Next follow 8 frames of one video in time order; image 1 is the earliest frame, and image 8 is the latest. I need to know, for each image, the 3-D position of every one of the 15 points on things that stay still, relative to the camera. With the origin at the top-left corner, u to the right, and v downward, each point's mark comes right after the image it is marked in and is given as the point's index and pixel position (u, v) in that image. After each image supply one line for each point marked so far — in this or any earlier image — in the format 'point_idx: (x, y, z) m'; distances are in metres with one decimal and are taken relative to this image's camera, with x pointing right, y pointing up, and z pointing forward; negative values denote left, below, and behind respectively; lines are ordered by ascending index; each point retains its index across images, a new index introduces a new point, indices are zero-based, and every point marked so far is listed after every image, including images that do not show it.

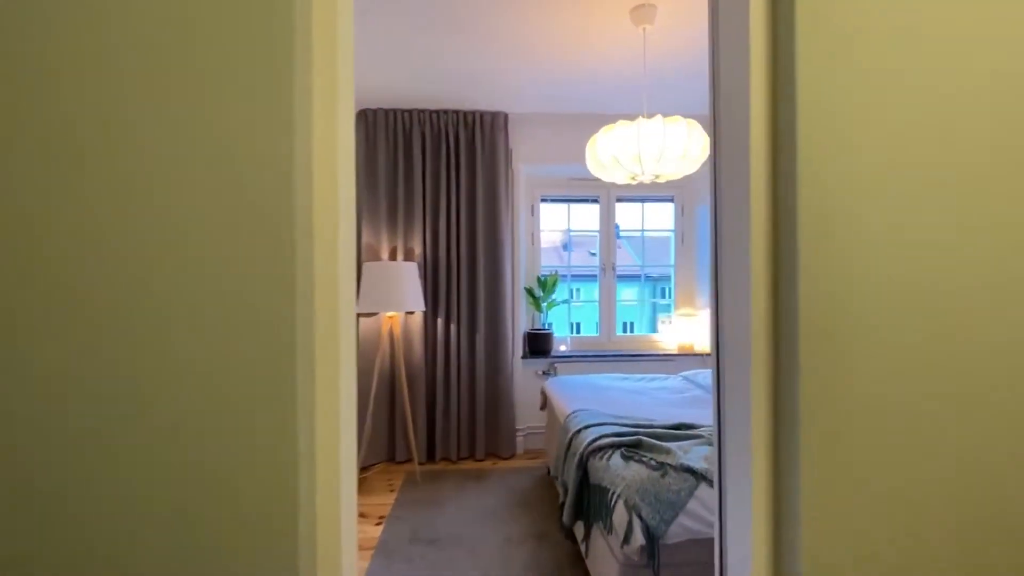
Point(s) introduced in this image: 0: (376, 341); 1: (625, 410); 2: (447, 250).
0: (-1.0, -0.4, +3.5) m
1: (+0.6, -0.6, +2.5) m
2: (-0.5, +0.3, +3.5) m
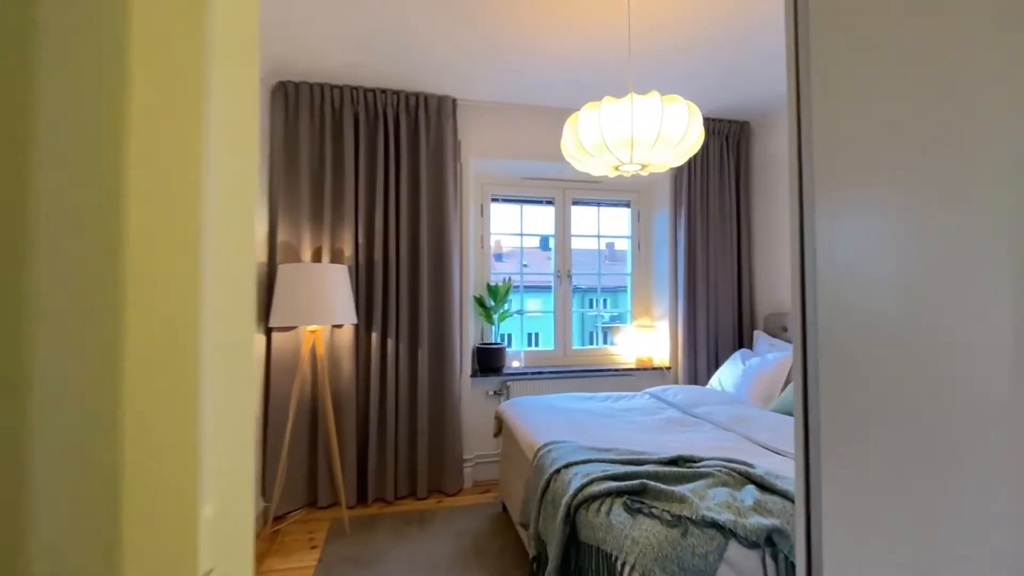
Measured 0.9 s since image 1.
0: (-1.3, -0.4, +2.9) m
1: (+0.4, -0.7, +2.1) m
2: (-0.8, +0.2, +3.0) m
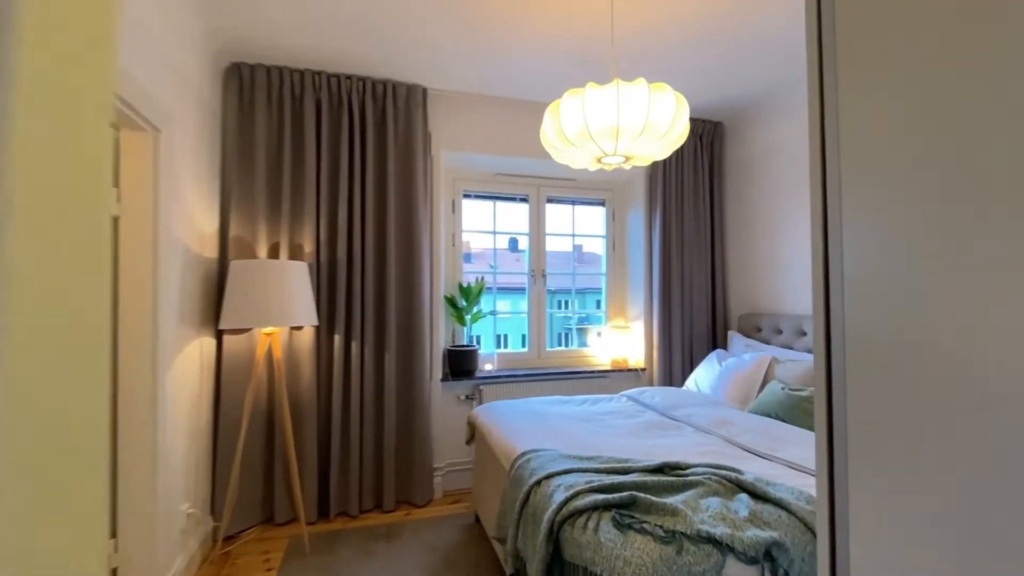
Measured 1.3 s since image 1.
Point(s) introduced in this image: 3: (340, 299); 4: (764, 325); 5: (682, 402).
0: (-1.5, -0.4, +2.6) m
1: (+0.3, -0.7, +2.0) m
2: (-1.0, +0.2, +2.8) m
3: (-1.0, -0.1, +2.7) m
4: (+1.7, -0.2, +3.1) m
5: (+0.9, -0.6, +2.6) m
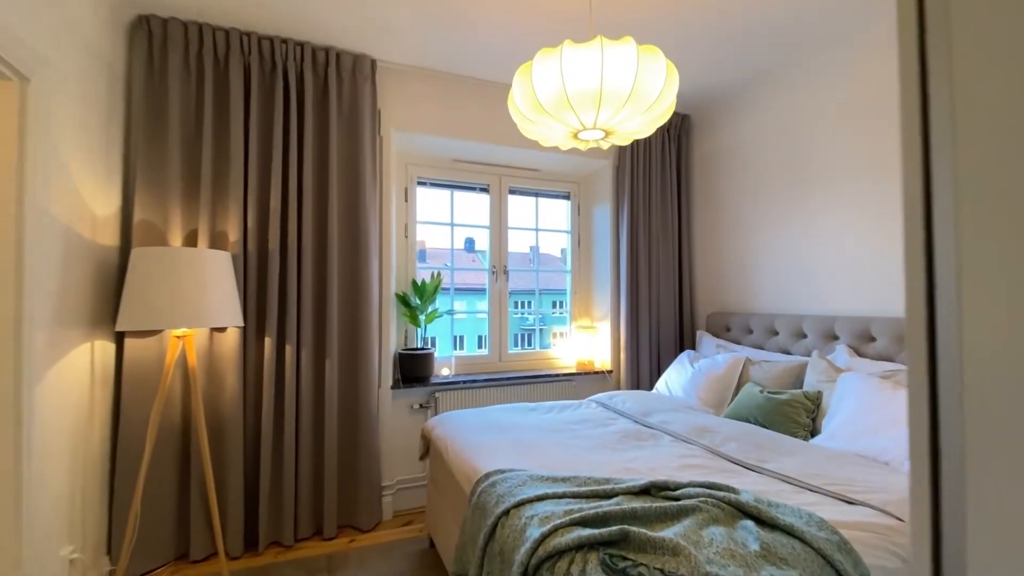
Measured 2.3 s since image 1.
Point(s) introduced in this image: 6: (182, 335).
0: (-1.7, -0.4, +2.2) m
1: (+0.2, -0.7, +1.8) m
2: (-1.2, +0.3, +2.4) m
3: (-1.2, 0.0, +2.3) m
4: (+1.4, -0.2, +3.0) m
5: (+0.7, -0.6, +2.4) m
6: (-1.4, -0.2, +2.1) m
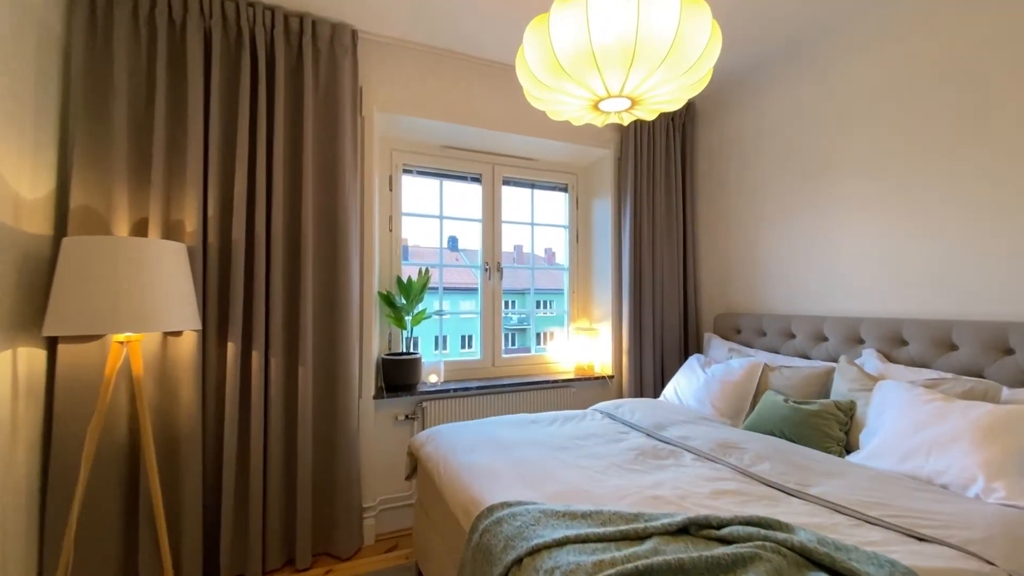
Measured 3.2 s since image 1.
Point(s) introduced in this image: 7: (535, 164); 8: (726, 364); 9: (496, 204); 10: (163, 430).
0: (-1.7, -0.4, +1.9) m
1: (+0.2, -0.6, +1.5) m
2: (-1.2, +0.3, +2.1) m
3: (-1.2, 0.0, +2.1) m
4: (+1.4, -0.2, +2.8) m
5: (+0.7, -0.6, +2.2) m
6: (-1.4, -0.2, +1.8) m
7: (+0.2, +0.8, +3.2) m
8: (+1.1, -0.4, +2.5) m
9: (-0.1, +0.5, +3.0) m
10: (-1.5, -0.6, +2.0) m
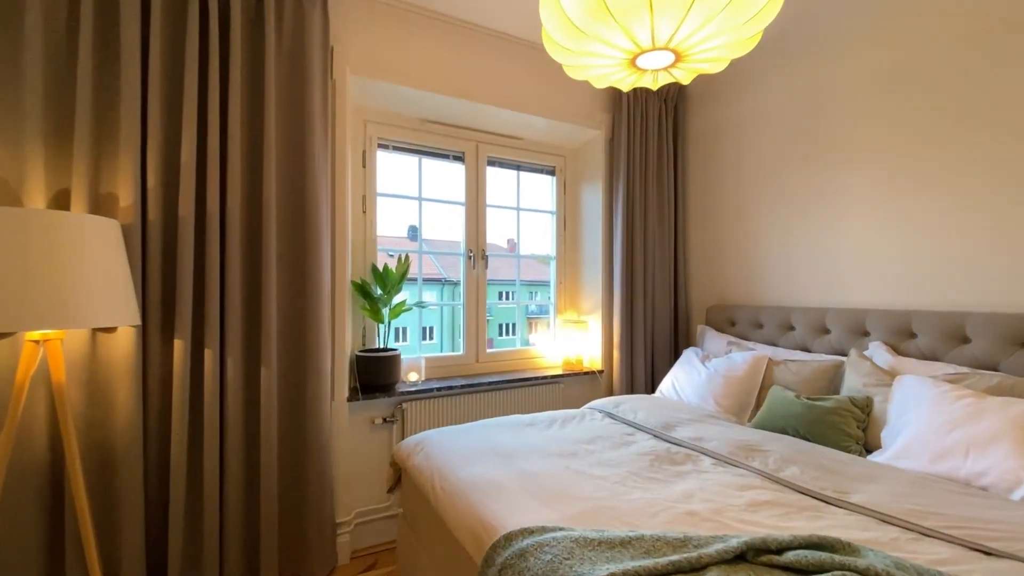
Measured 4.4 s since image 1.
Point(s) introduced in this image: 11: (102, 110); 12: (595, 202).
0: (-1.7, -0.3, +1.5) m
1: (+0.2, -0.6, +1.3) m
2: (-1.2, +0.3, +1.8) m
3: (-1.2, 0.0, +1.7) m
4: (+1.3, -0.2, +2.7) m
5: (+0.7, -0.6, +2.0) m
6: (-1.4, -0.2, +1.4) m
7: (+0.1, +0.9, +2.9) m
8: (+1.1, -0.3, +2.3) m
9: (-0.2, +0.6, +2.8) m
10: (-1.5, -0.6, +1.7) m
11: (-1.5, +0.6, +1.7) m
12: (+0.5, +0.6, +3.0) m
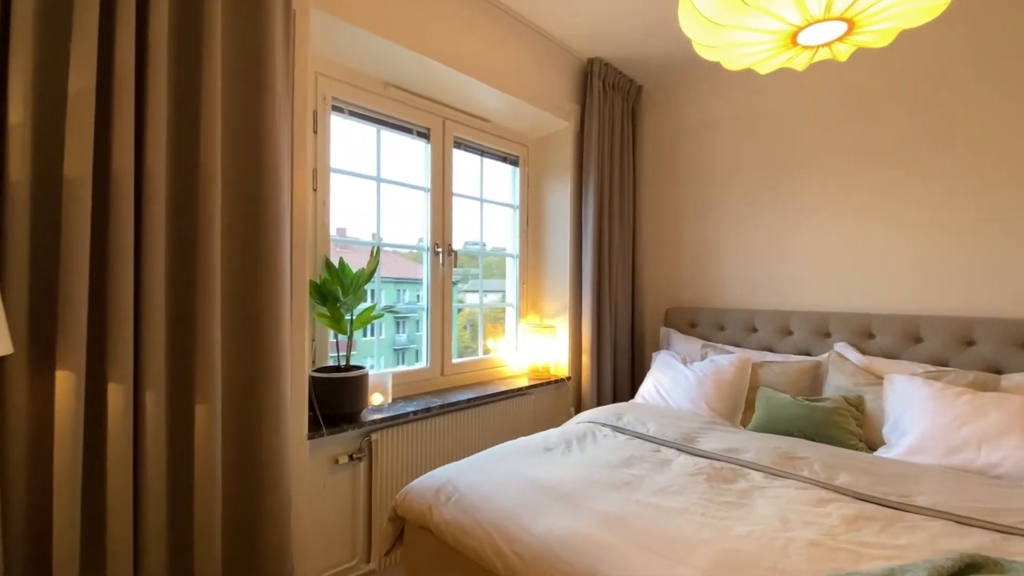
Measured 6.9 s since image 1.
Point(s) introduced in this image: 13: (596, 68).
0: (-1.4, -0.3, +0.8) m
1: (+0.4, -0.6, +1.1) m
2: (-1.0, +0.3, +1.2) m
3: (-1.0, 0.0, +1.1) m
4: (+1.1, -0.2, +2.8) m
5: (+0.7, -0.6, +1.9) m
6: (-1.1, -0.2, +0.7) m
7: (-0.2, +0.9, +2.6) m
8: (+1.0, -0.4, +2.4) m
9: (-0.4, +0.6, +2.4) m
10: (-1.3, -0.6, +0.9) m
11: (-1.3, +0.6, +1.0) m
12: (+0.3, +0.5, +2.8) m
13: (+0.5, +1.3, +2.7) m
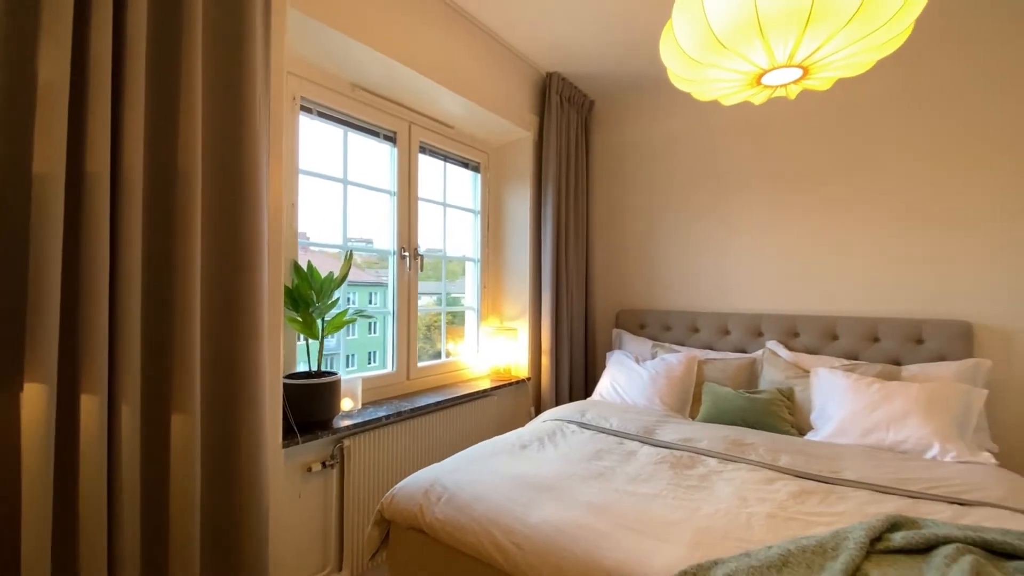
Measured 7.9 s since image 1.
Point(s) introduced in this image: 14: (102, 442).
0: (-1.3, -0.4, +0.6) m
1: (+0.4, -0.6, +1.3) m
2: (-1.0, +0.3, +1.1) m
3: (-1.0, 0.0, +1.0) m
4: (+0.9, -0.2, +3.0) m
5: (+0.6, -0.6, +2.1) m
6: (-1.1, -0.2, +0.6) m
7: (-0.4, +0.9, +2.7) m
8: (+0.8, -0.4, +2.5) m
9: (-0.5, +0.6, +2.4) m
10: (-1.2, -0.6, +0.8) m
11: (-1.2, +0.6, +0.9) m
12: (0.0, +0.5, +2.9) m
13: (+0.3, +1.3, +2.8) m
14: (-1.0, -0.3, +1.1) m
